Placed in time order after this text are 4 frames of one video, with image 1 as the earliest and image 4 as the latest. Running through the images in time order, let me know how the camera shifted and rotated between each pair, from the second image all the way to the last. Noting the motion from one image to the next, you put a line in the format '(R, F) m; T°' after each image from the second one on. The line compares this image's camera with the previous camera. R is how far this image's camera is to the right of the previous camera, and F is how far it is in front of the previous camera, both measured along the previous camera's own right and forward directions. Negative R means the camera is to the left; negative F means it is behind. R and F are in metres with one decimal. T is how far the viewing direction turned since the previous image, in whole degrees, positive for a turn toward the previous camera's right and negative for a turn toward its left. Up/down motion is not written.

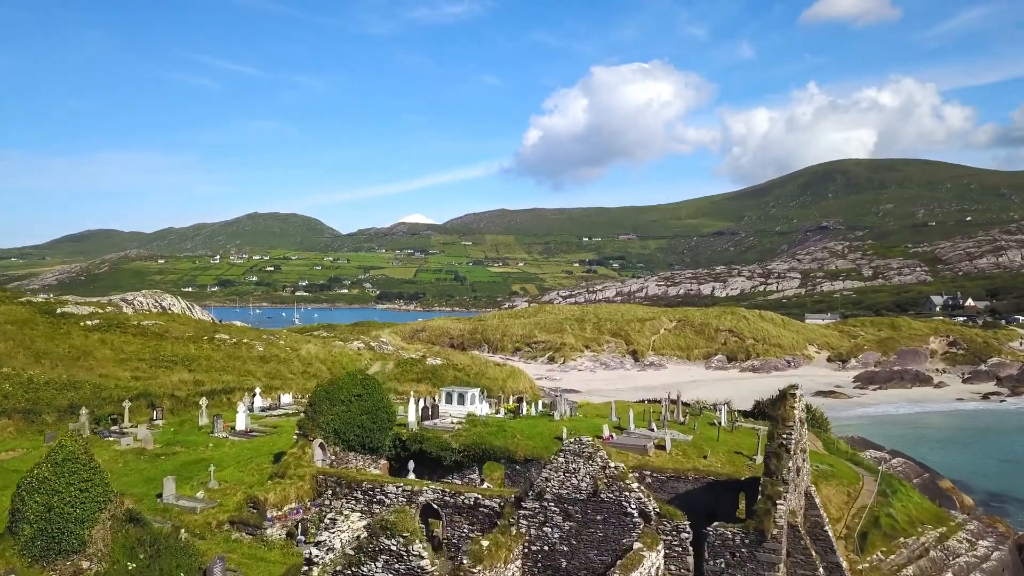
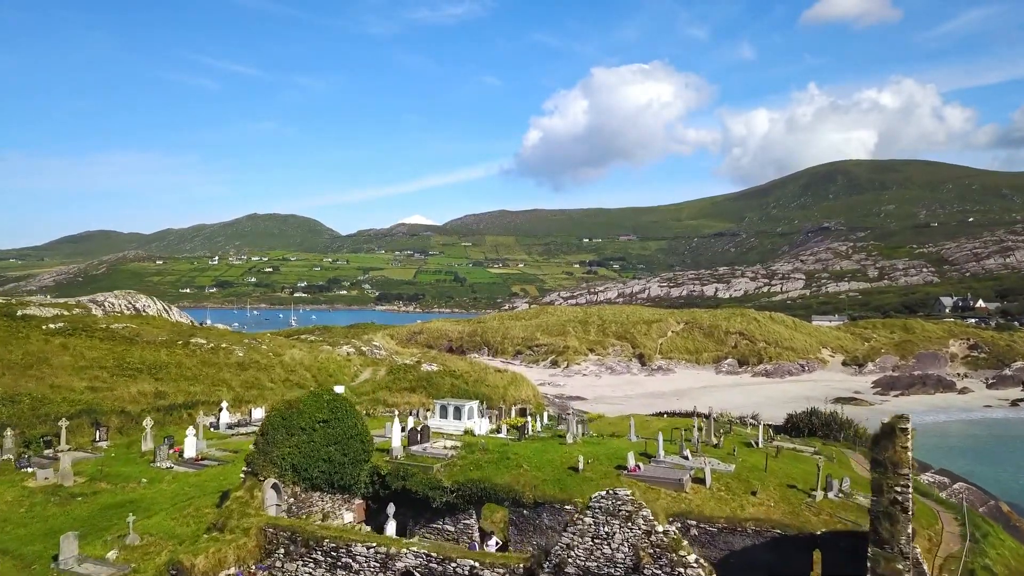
(-0.1, +3.8) m; 0°
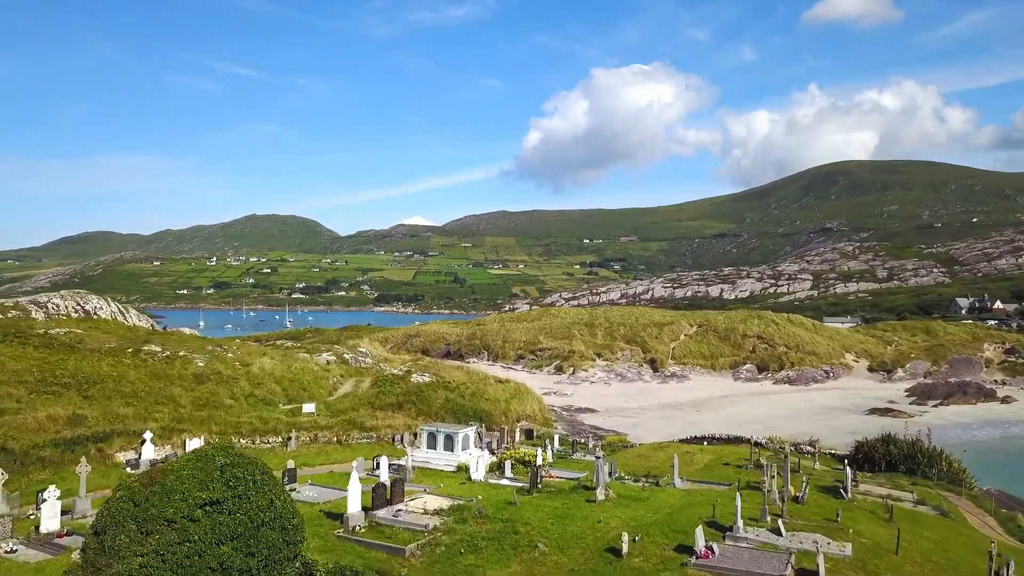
(-0.2, +5.9) m; 0°
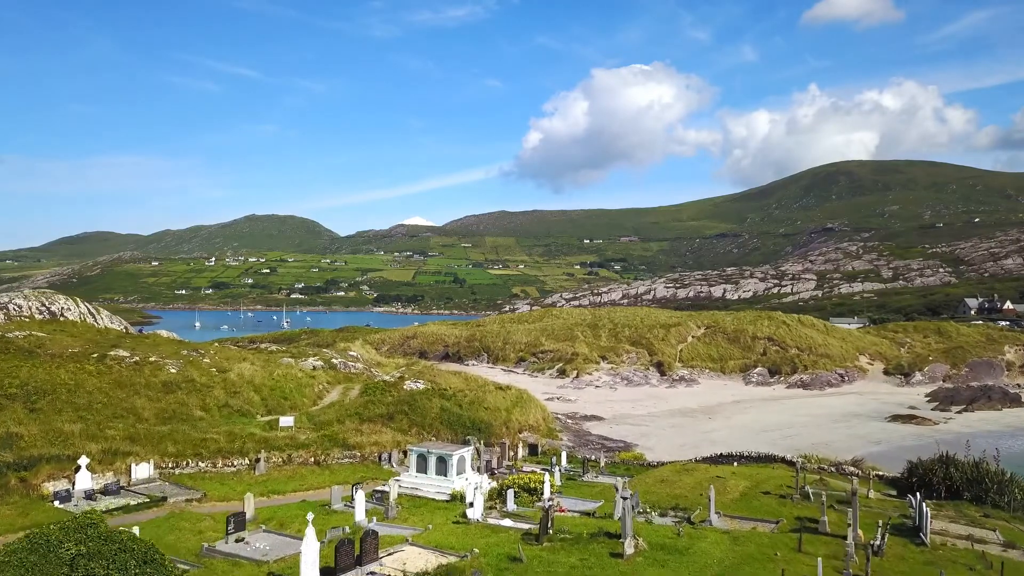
(-0.1, +3.2) m; 0°
